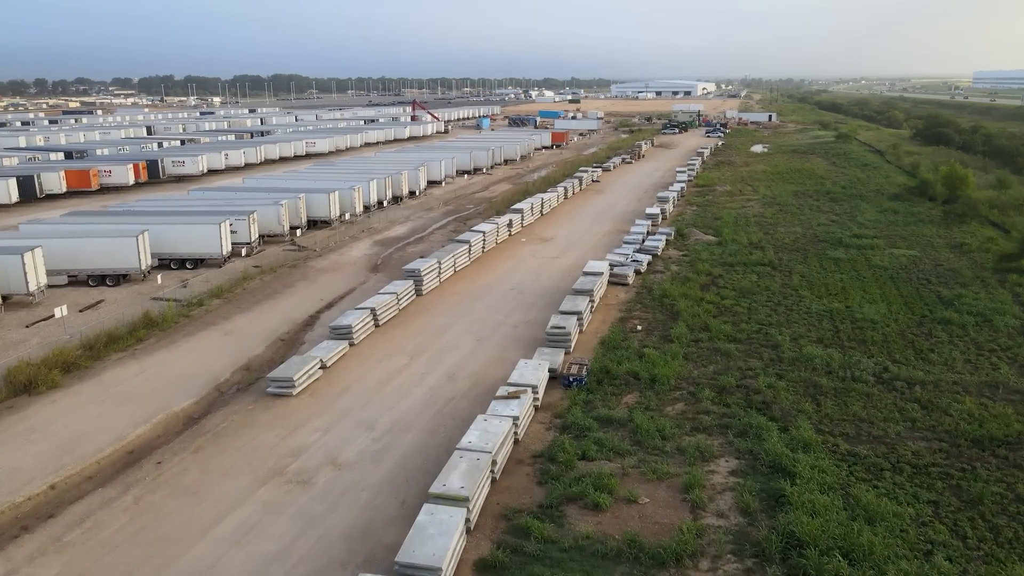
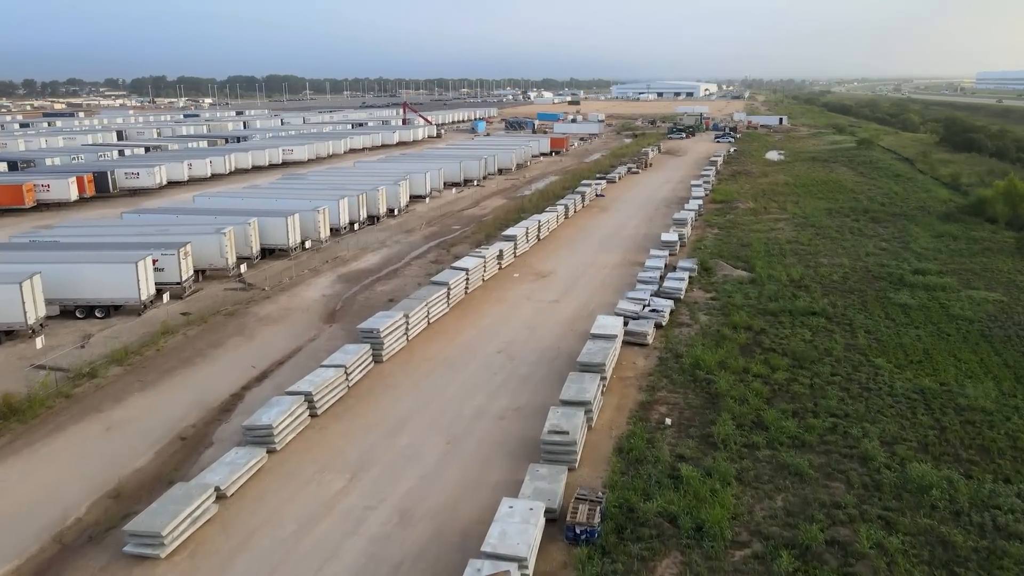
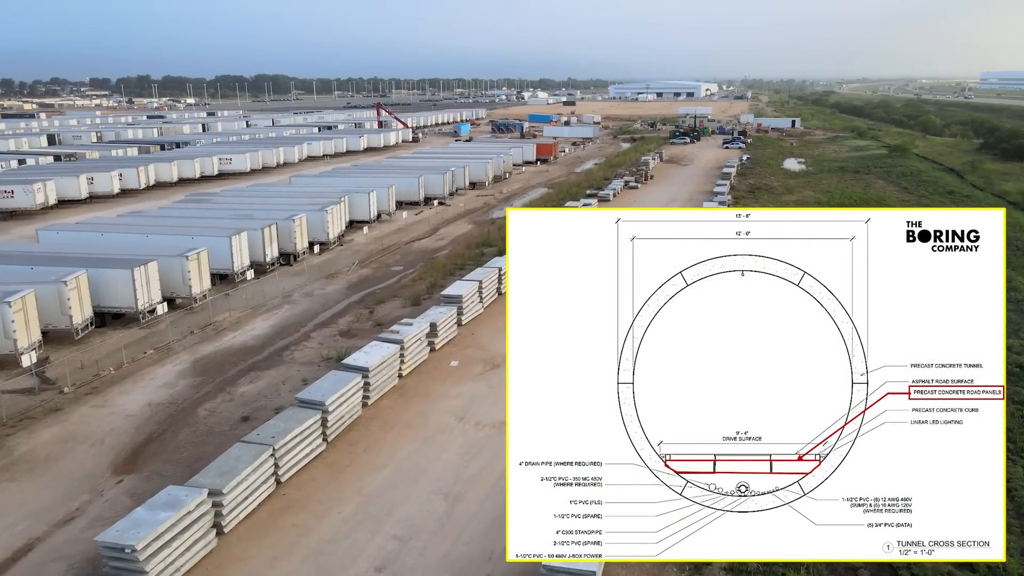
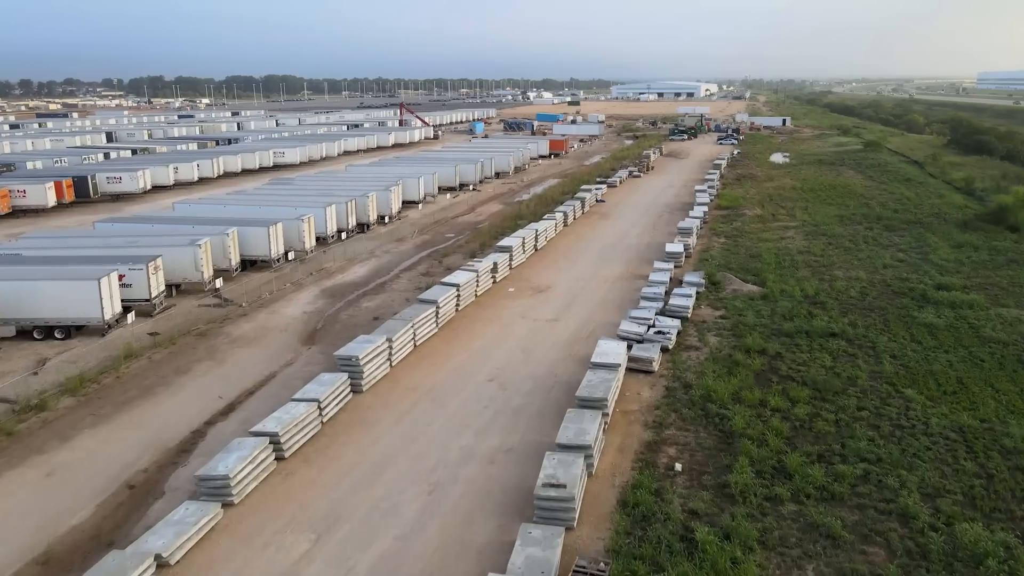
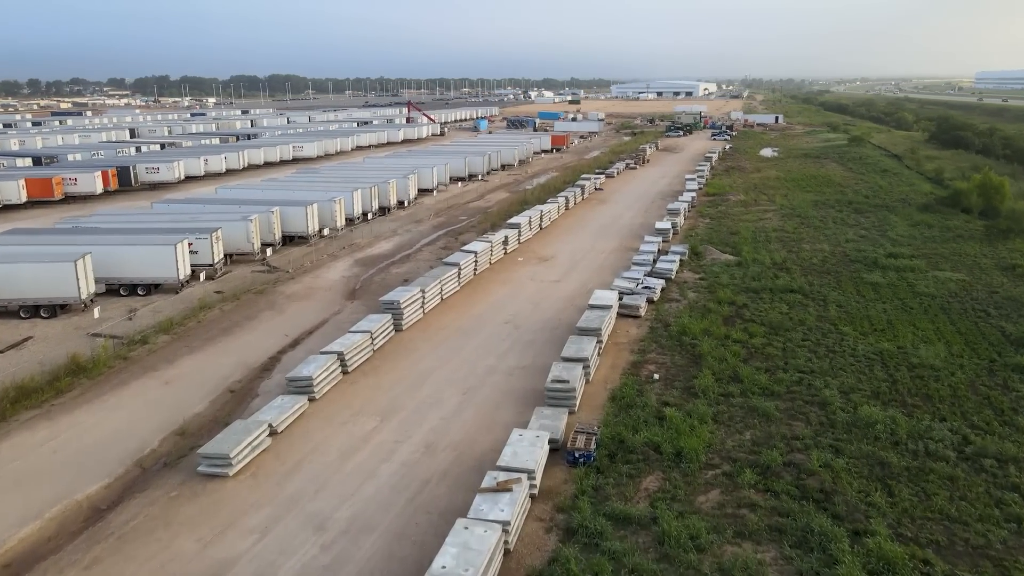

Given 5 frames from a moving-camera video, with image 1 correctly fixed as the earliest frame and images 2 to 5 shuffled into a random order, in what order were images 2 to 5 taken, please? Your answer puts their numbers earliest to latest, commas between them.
5, 2, 4, 3
